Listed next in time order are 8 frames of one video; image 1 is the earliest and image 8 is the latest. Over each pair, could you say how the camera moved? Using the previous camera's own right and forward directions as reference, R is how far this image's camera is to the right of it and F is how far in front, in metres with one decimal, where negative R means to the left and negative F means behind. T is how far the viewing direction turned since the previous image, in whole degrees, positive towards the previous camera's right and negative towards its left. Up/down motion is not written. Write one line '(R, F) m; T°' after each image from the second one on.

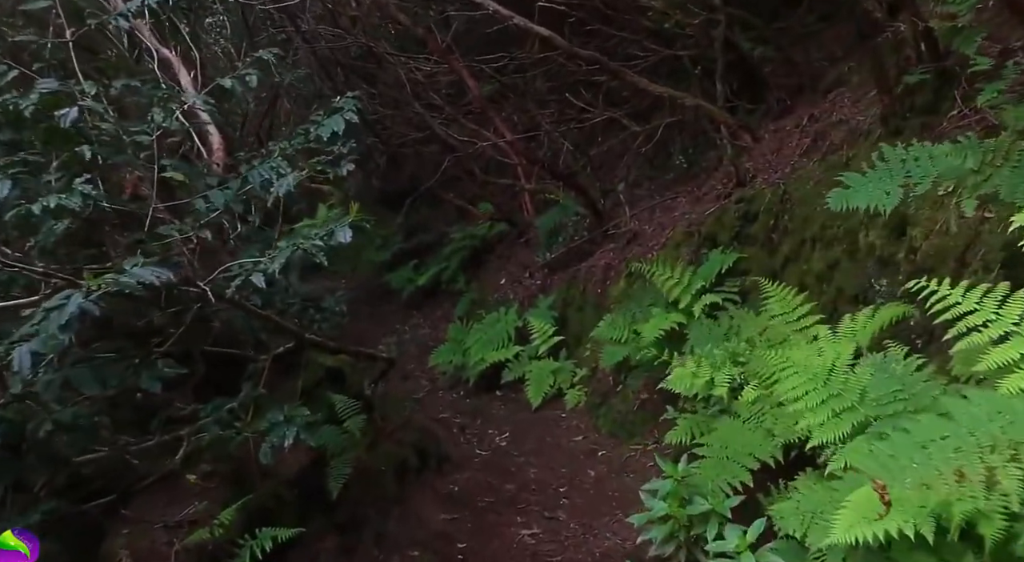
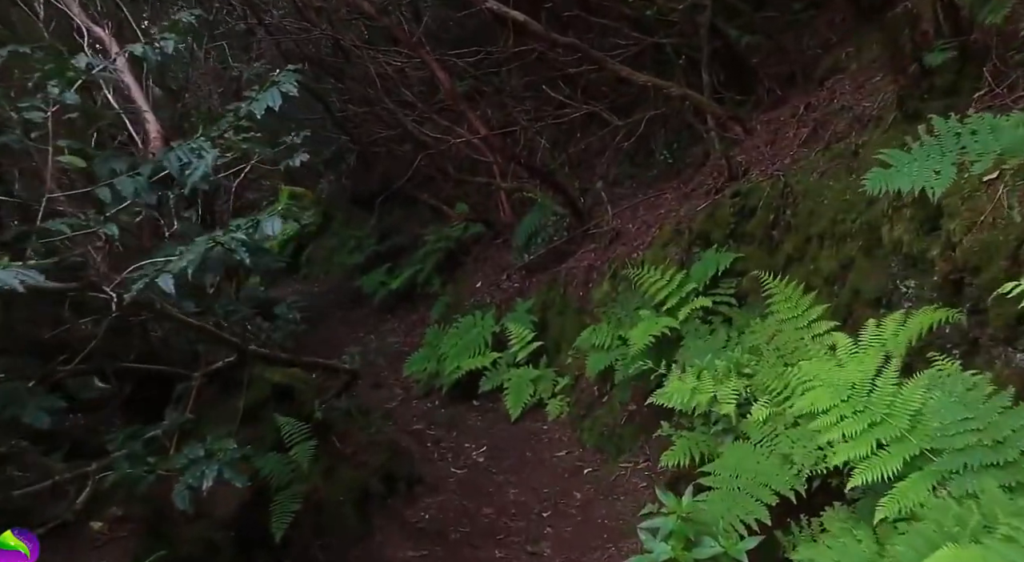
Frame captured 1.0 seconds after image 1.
(0.0, +0.6) m; +1°
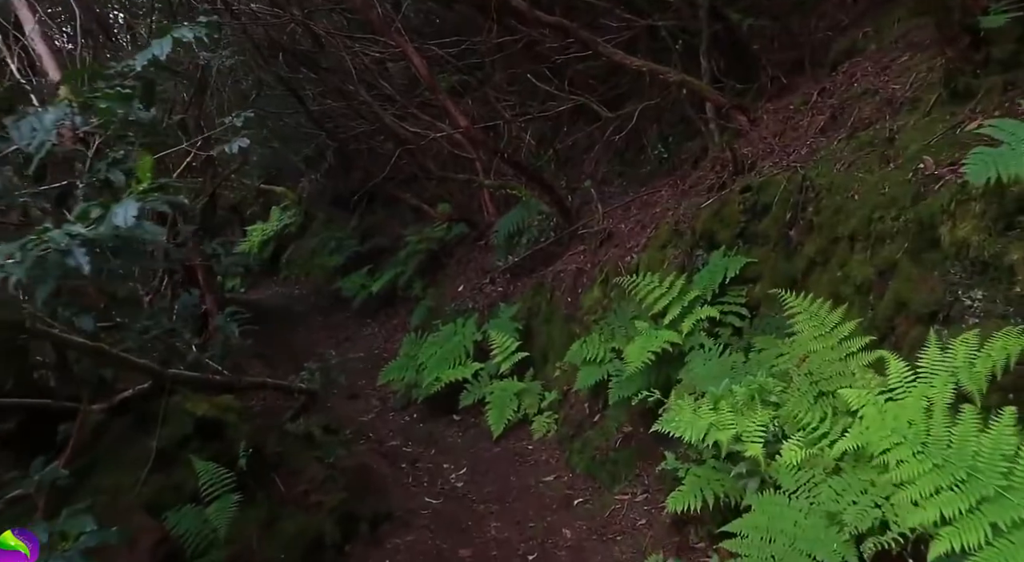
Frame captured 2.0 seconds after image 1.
(0.0, +0.7) m; +1°
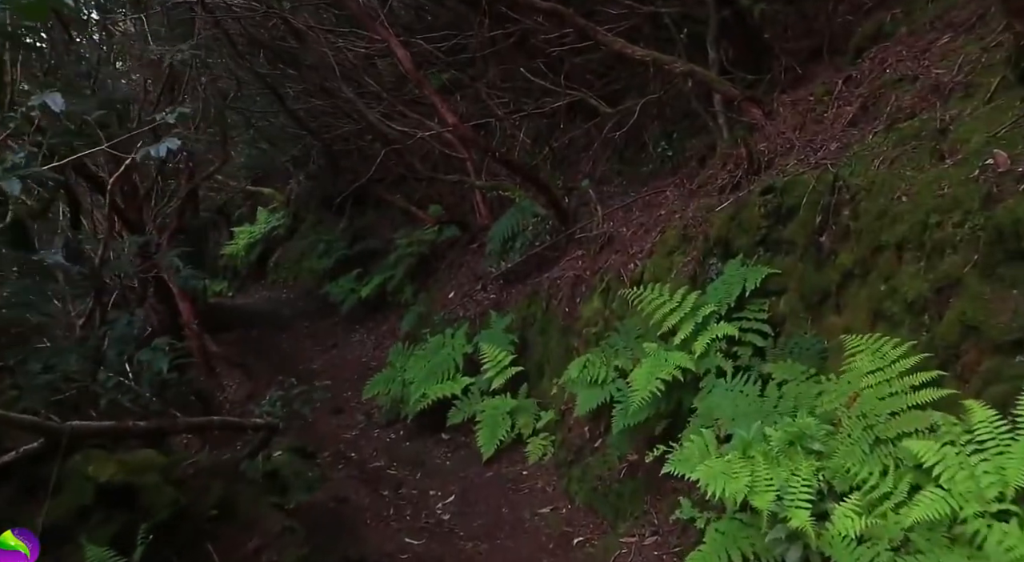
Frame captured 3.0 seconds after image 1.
(0.0, +0.6) m; 0°
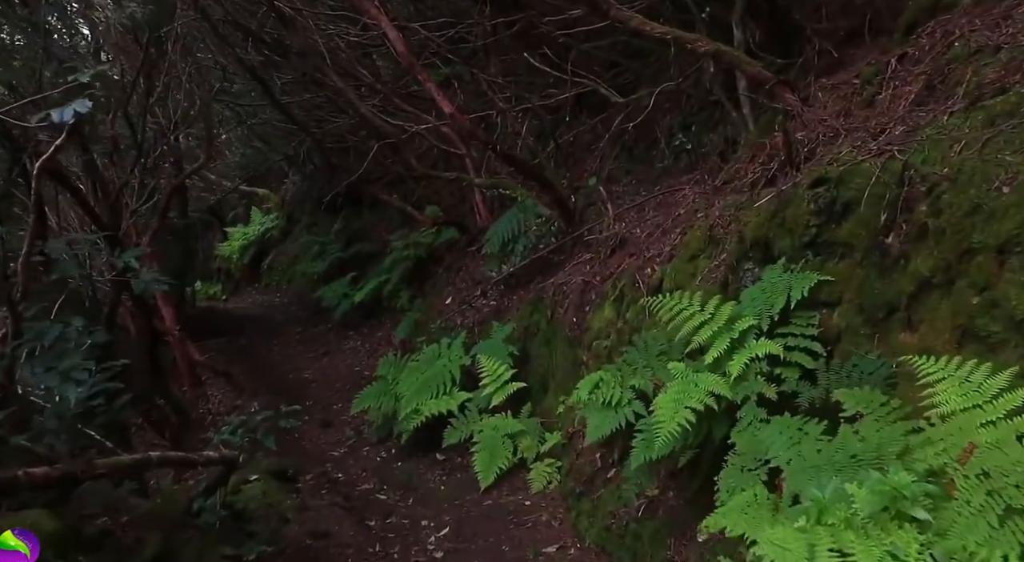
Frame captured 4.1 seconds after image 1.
(0.0, +0.7) m; 0°
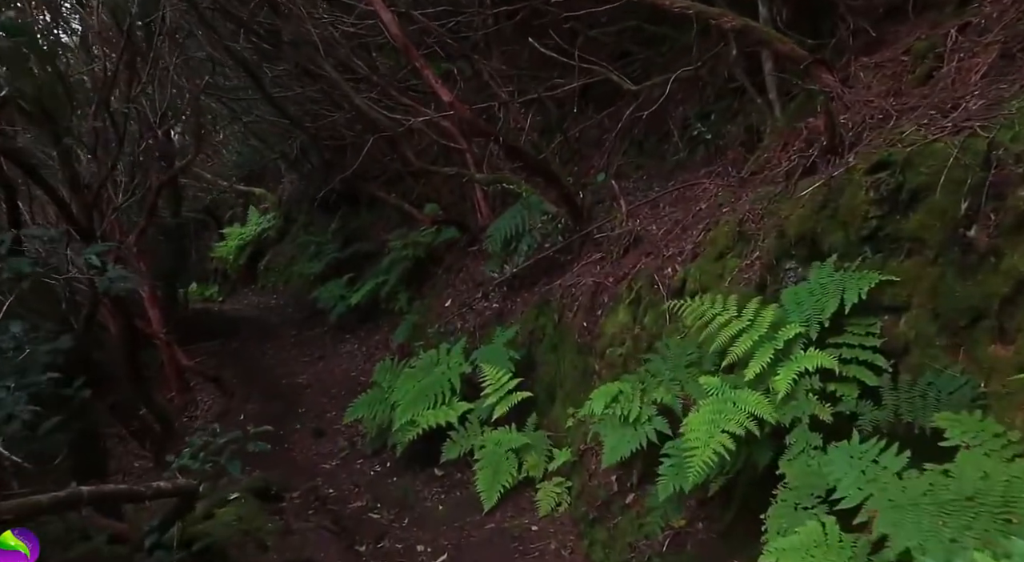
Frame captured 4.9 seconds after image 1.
(0.0, +0.6) m; 0°
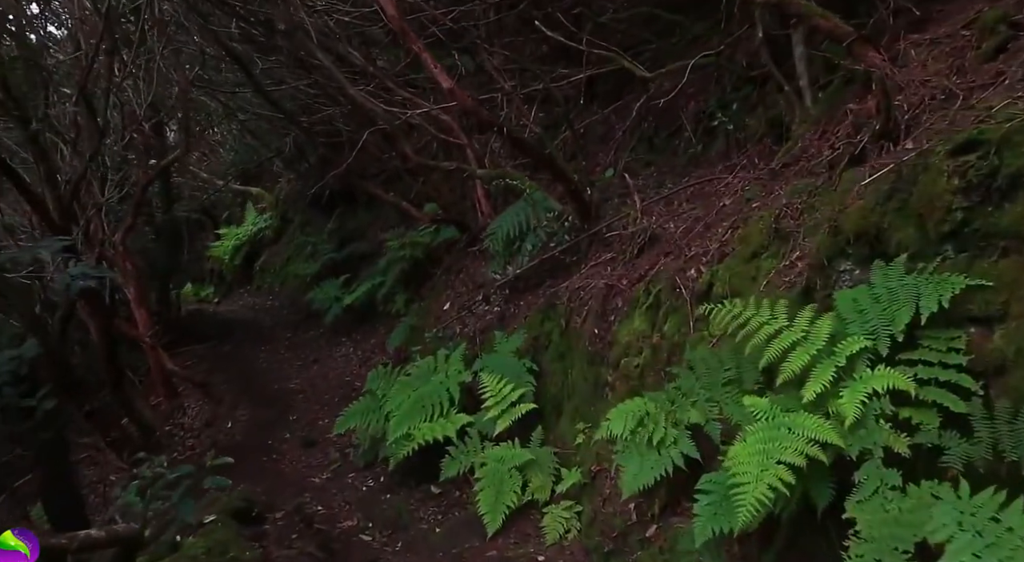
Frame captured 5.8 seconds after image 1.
(0.0, +0.6) m; 0°
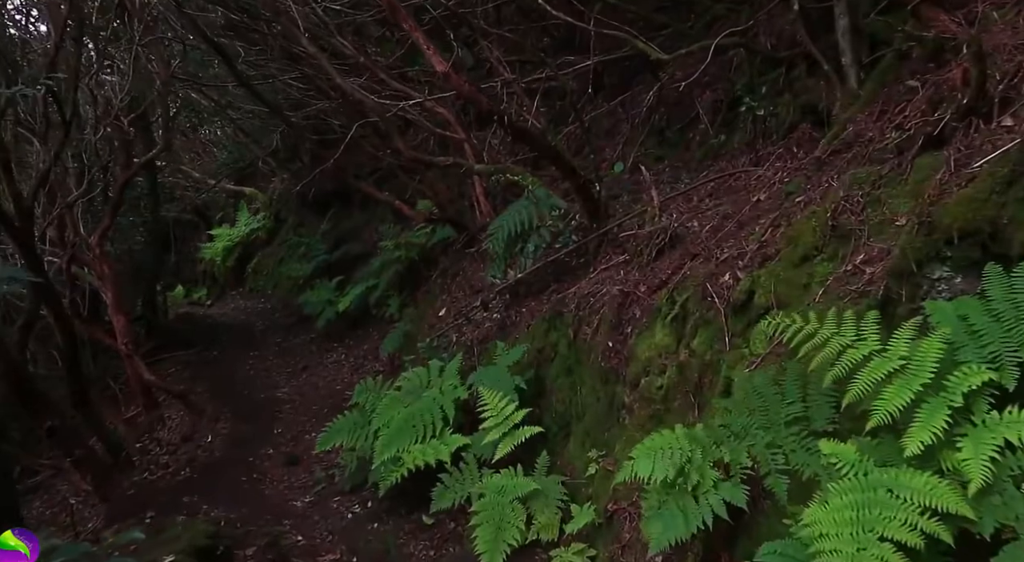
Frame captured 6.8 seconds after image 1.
(0.0, +0.7) m; 0°
